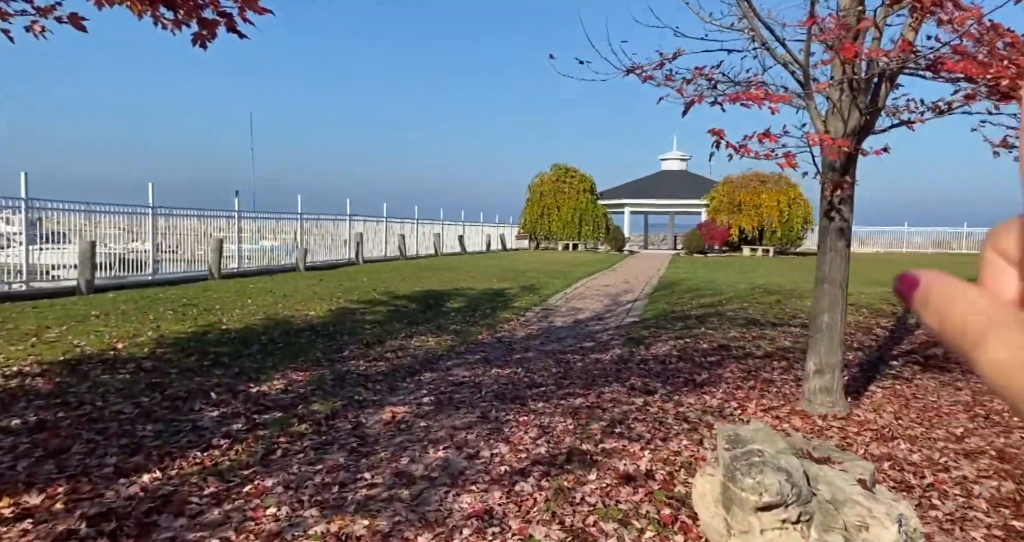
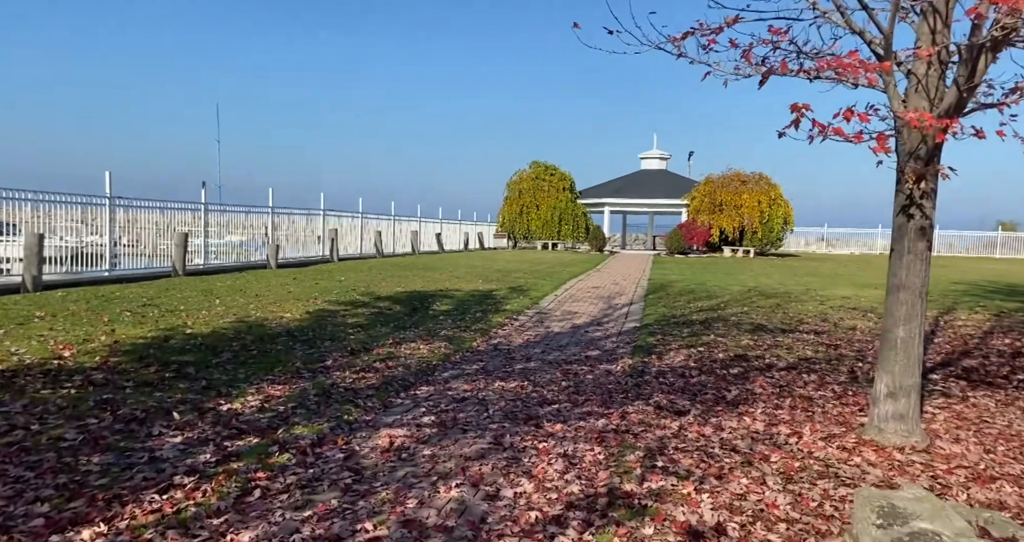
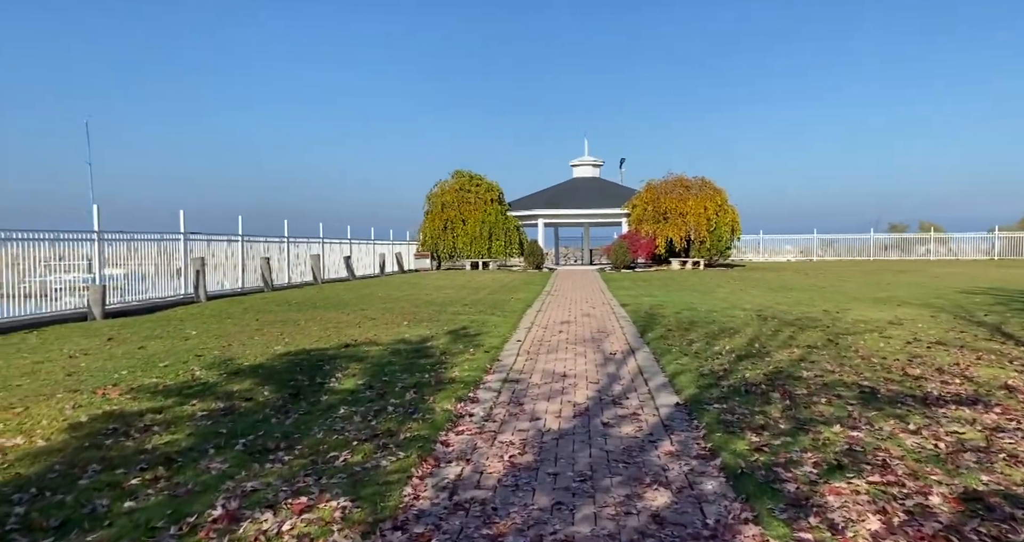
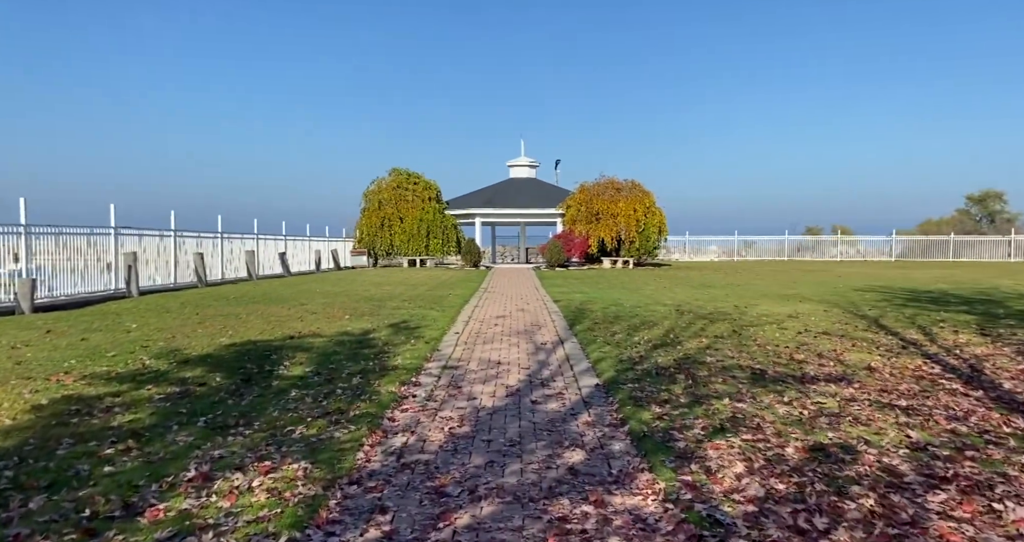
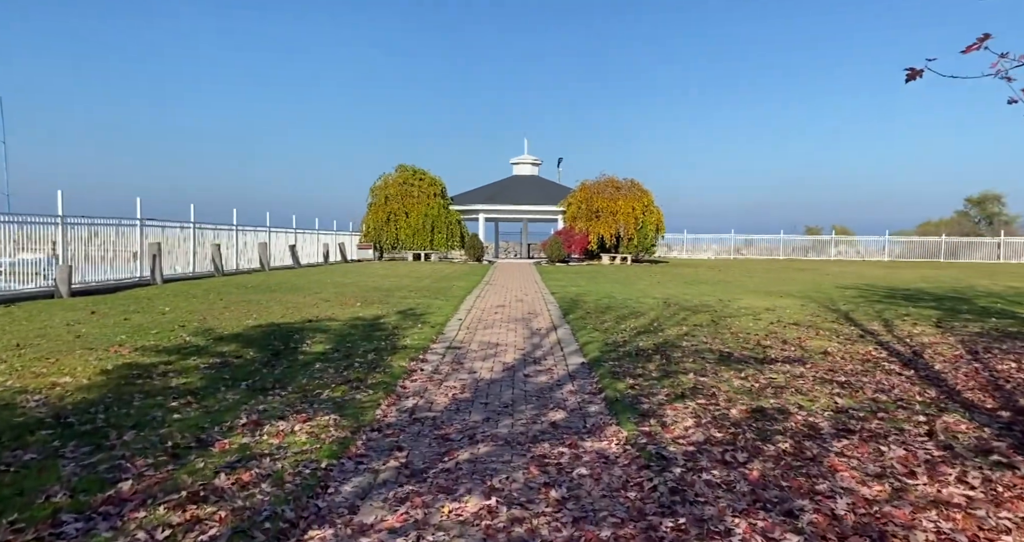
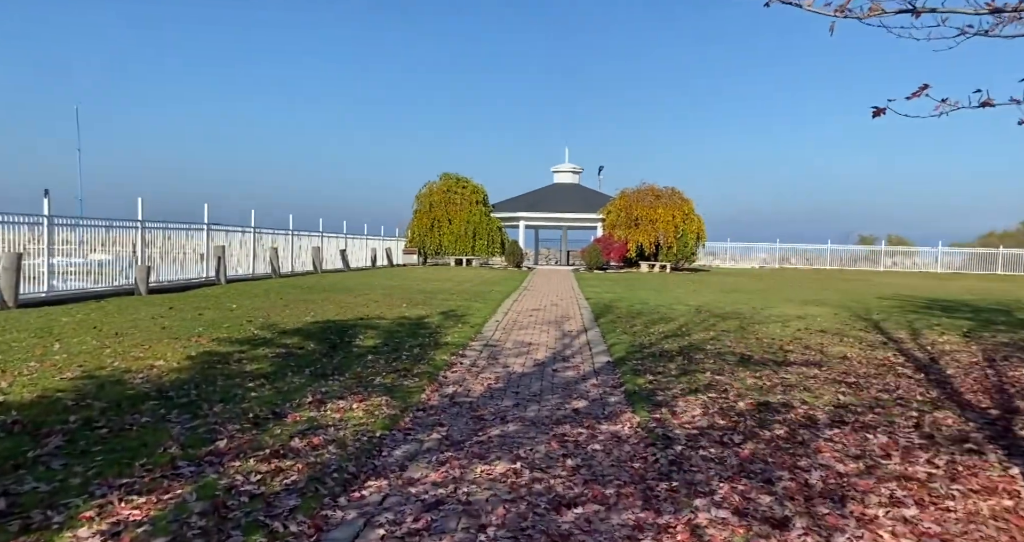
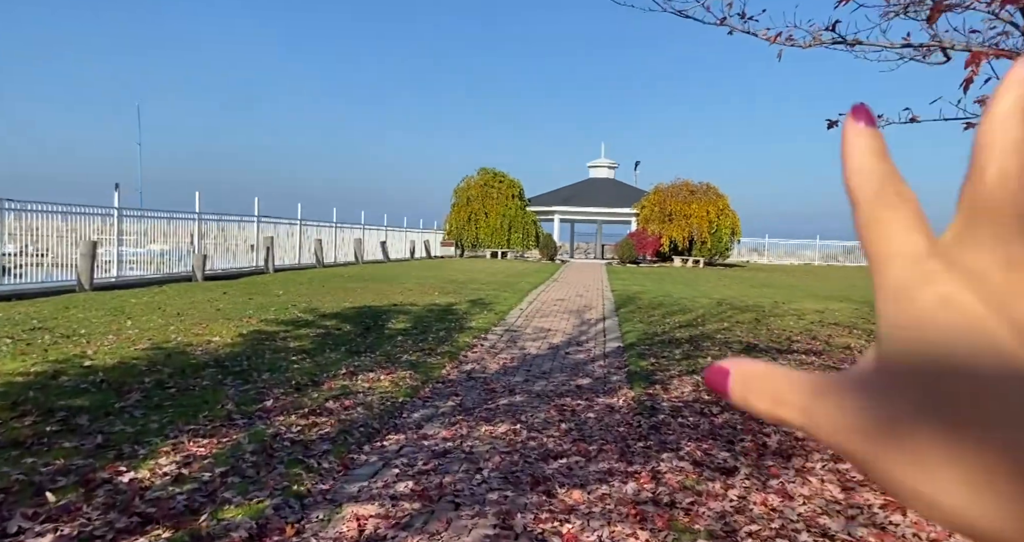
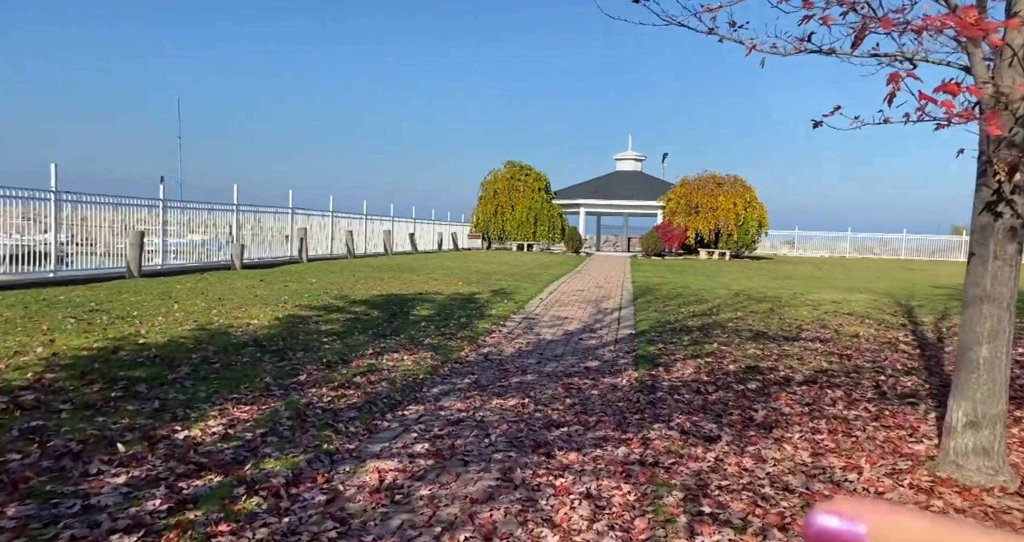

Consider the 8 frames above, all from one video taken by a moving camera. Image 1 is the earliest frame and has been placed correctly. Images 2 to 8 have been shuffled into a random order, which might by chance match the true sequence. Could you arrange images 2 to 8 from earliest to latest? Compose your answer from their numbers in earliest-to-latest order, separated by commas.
2, 8, 7, 6, 5, 4, 3
